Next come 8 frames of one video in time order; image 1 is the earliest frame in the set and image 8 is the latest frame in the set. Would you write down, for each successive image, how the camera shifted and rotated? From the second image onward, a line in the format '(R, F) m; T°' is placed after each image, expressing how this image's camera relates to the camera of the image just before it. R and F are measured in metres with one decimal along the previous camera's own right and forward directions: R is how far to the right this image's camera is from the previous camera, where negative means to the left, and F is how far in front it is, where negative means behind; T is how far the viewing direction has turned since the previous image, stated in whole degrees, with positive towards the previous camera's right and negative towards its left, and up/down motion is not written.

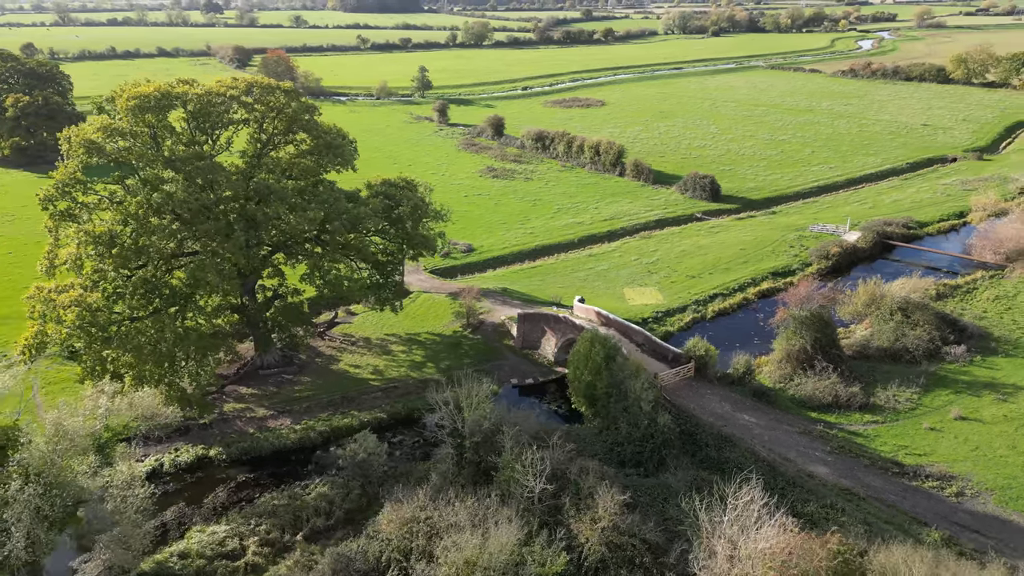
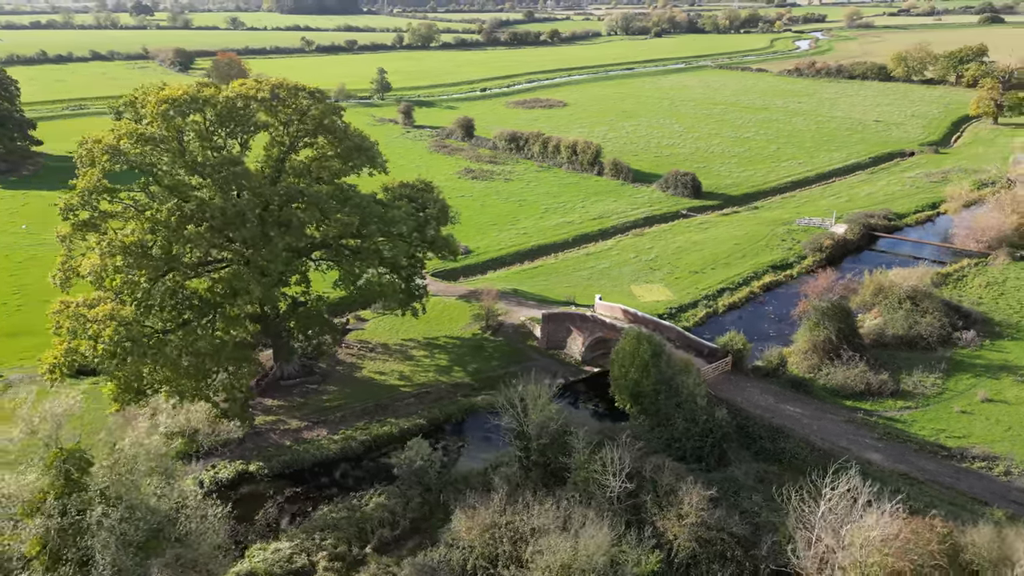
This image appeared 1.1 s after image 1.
(-3.5, +0.3) m; +4°
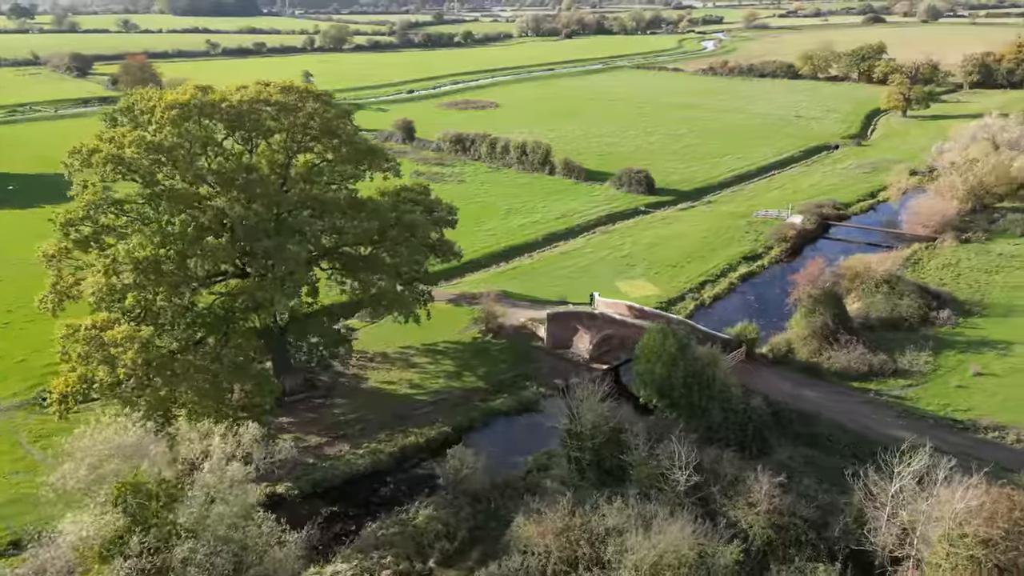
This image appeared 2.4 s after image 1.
(-3.9, +0.5) m; +7°
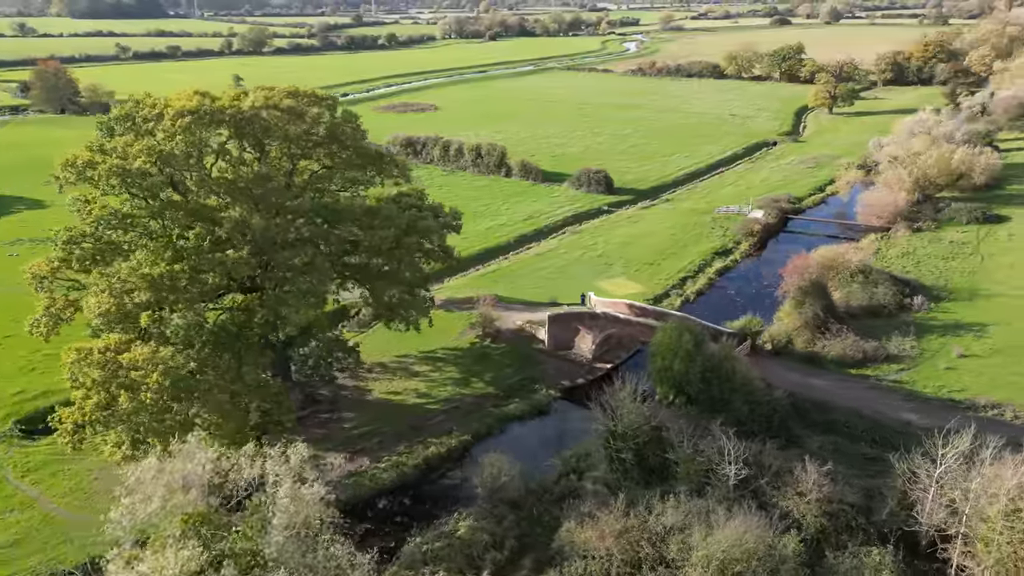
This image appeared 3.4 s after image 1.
(-3.2, +0.4) m; +6°
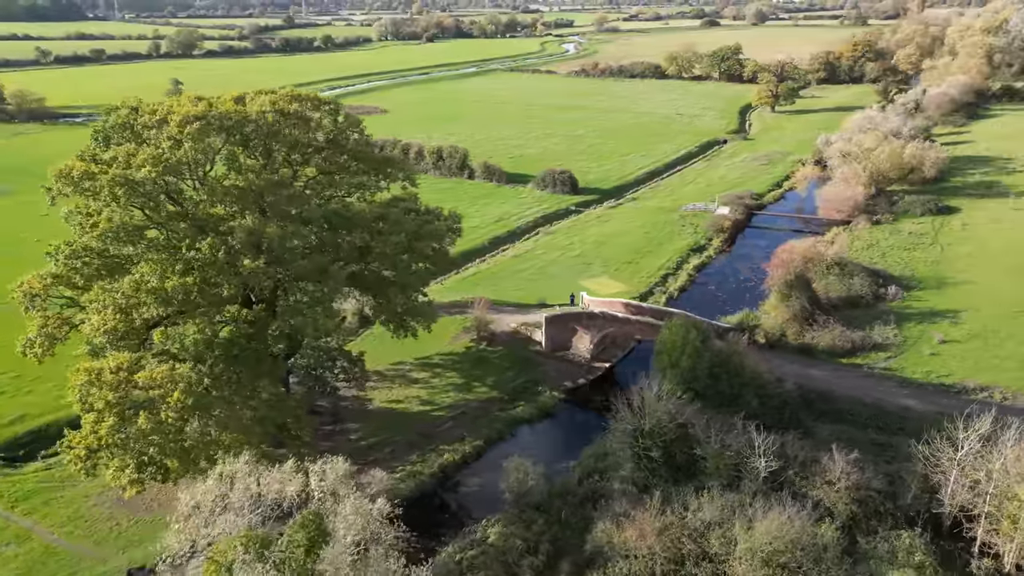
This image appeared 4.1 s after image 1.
(-2.5, +0.3) m; +5°
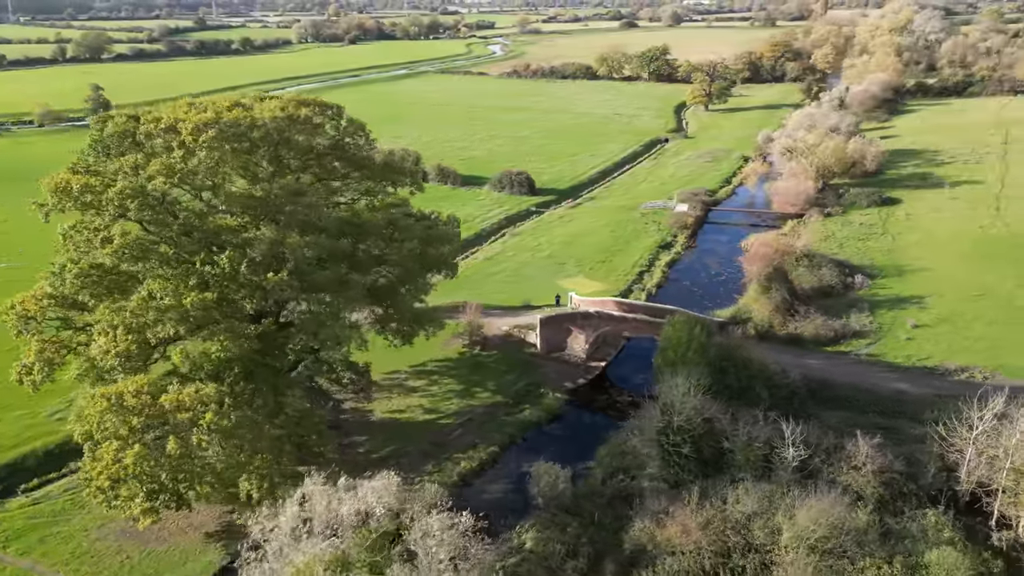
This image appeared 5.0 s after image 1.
(-2.9, +0.3) m; +6°
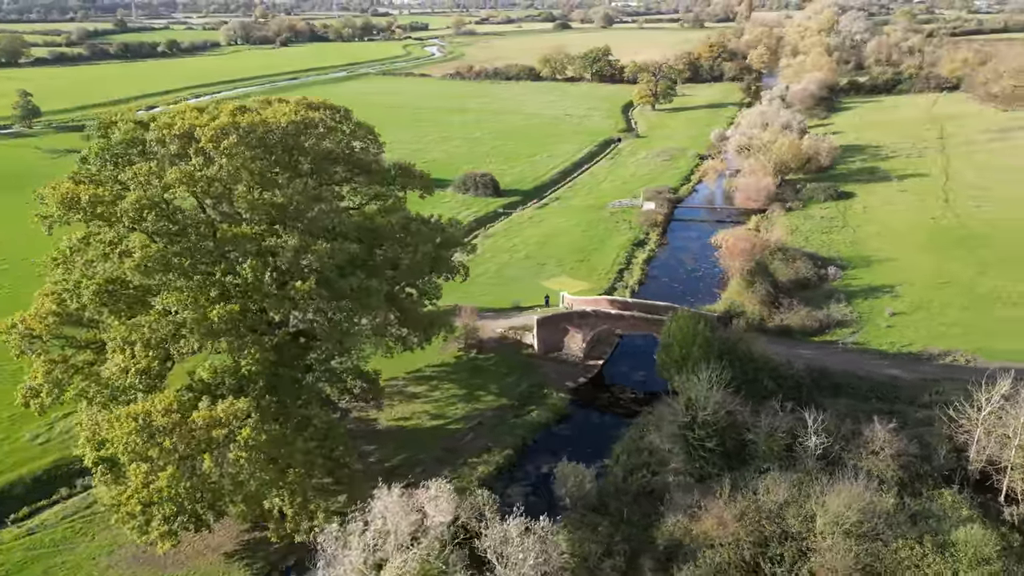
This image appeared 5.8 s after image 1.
(-2.5, +0.2) m; +5°
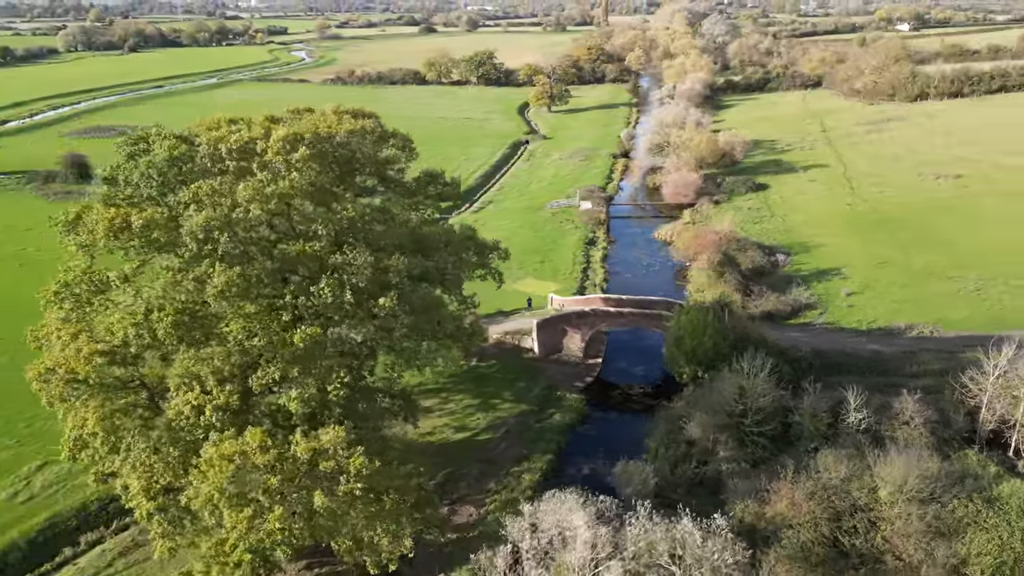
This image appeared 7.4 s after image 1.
(-5.4, +0.7) m; +10°
